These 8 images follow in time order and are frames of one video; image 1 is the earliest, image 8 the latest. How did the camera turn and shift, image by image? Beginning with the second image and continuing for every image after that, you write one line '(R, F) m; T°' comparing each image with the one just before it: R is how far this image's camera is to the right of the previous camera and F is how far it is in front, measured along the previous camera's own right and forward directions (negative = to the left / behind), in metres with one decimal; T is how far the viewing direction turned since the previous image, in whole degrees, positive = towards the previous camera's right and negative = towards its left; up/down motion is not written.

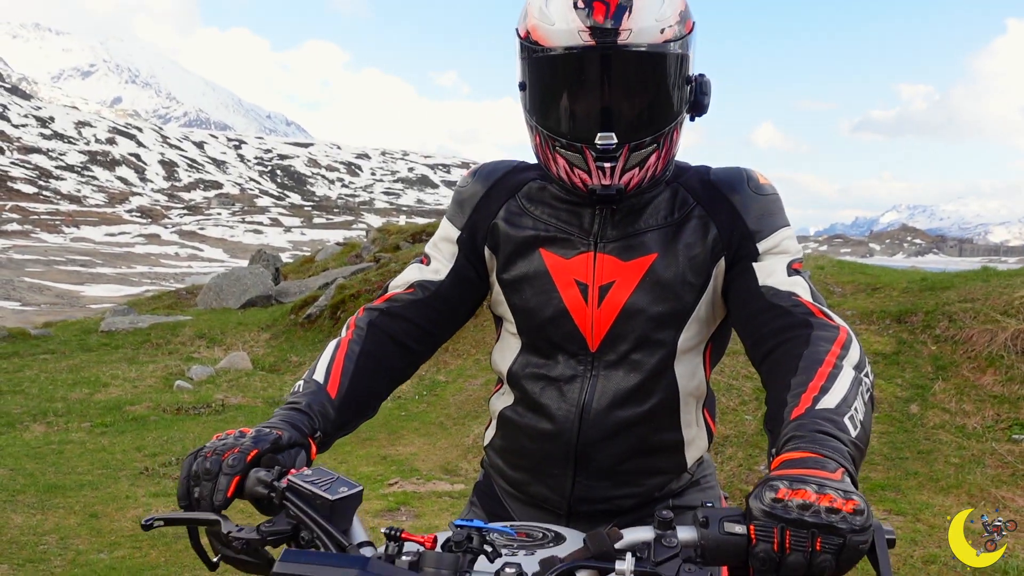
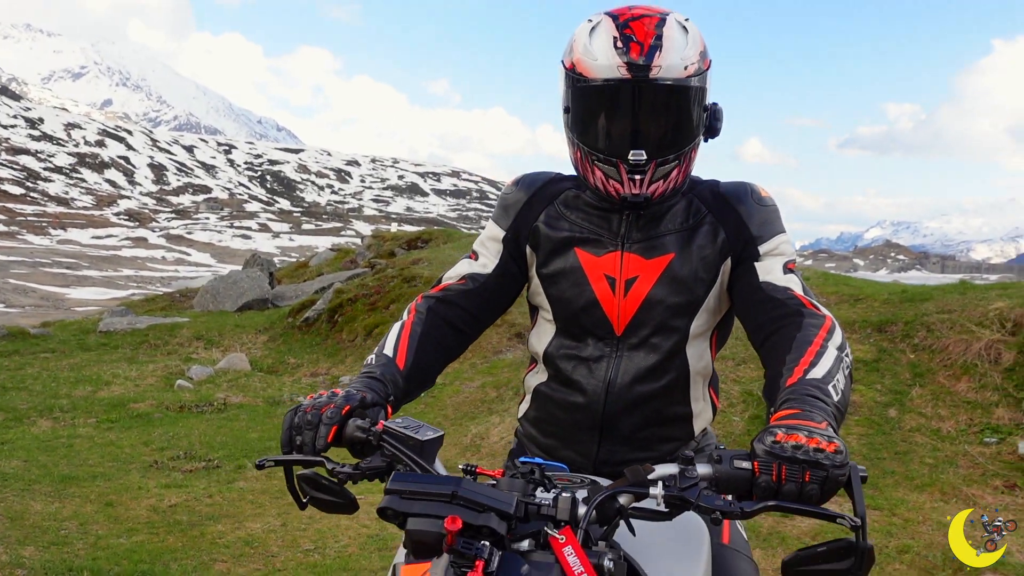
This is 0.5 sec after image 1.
(-0.1, -0.4) m; +1°
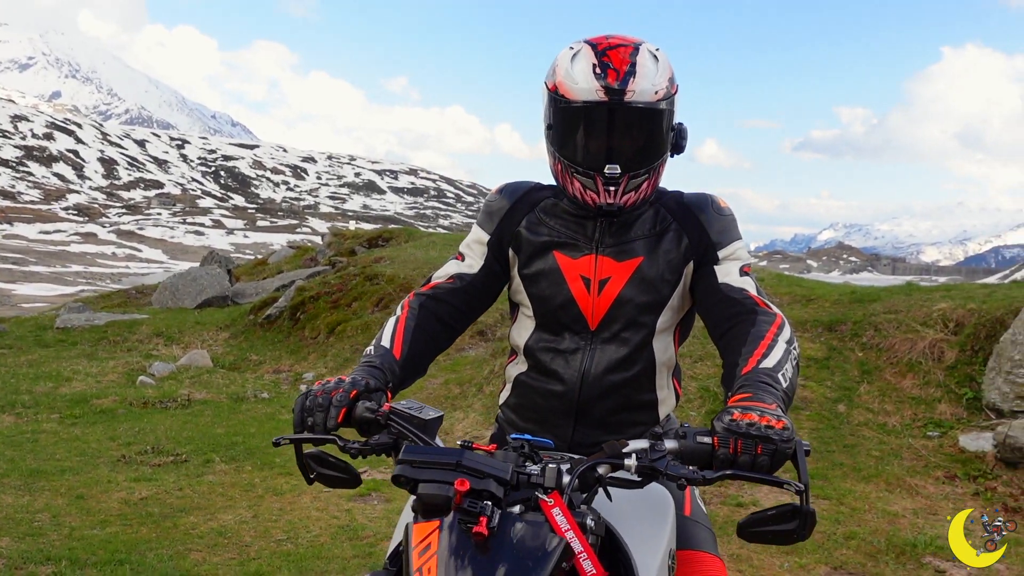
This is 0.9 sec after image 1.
(-0.1, -0.3) m; +3°
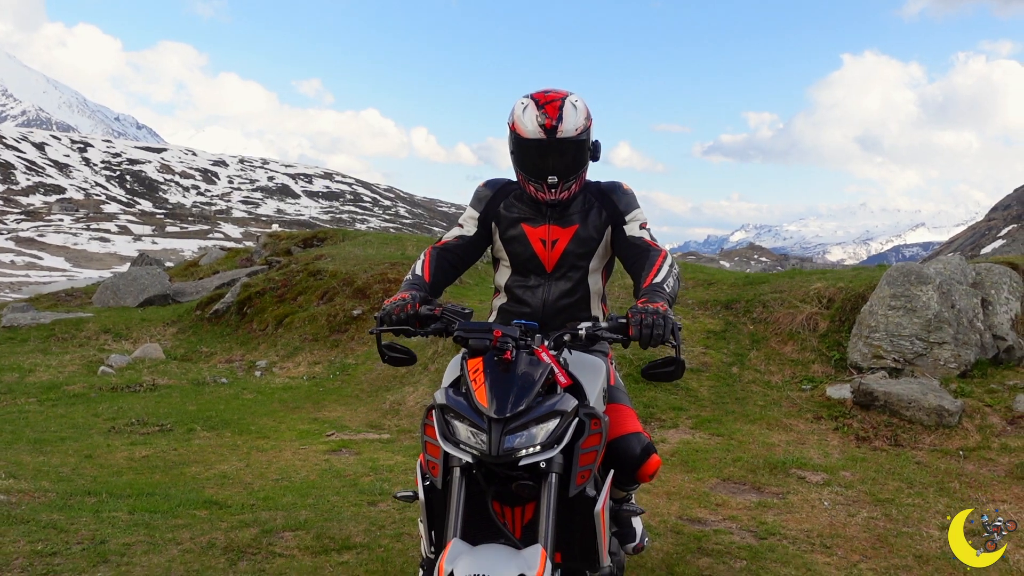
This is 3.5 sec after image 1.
(-0.3, -1.5) m; +5°
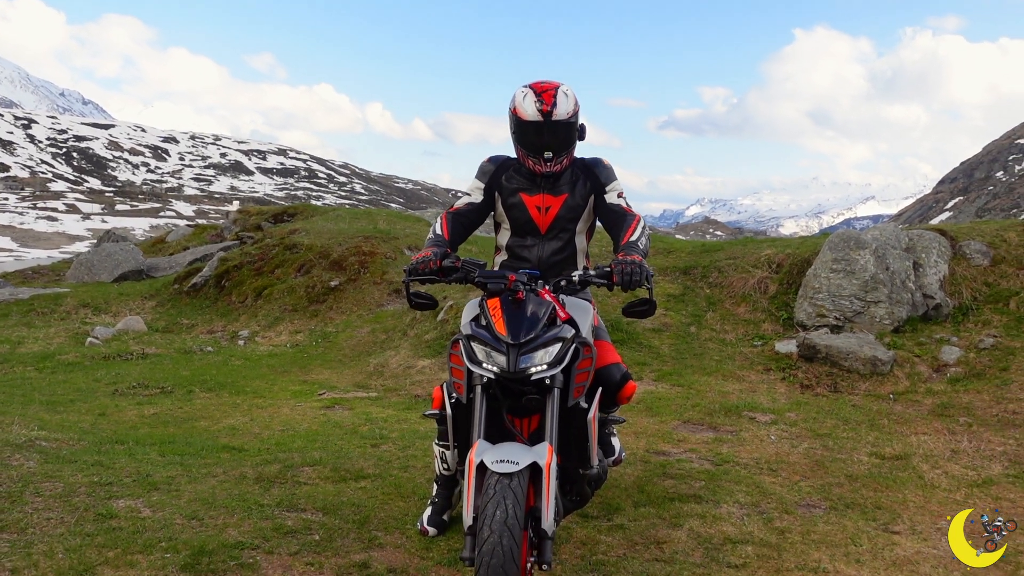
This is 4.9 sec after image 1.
(-0.2, -0.9) m; +3°
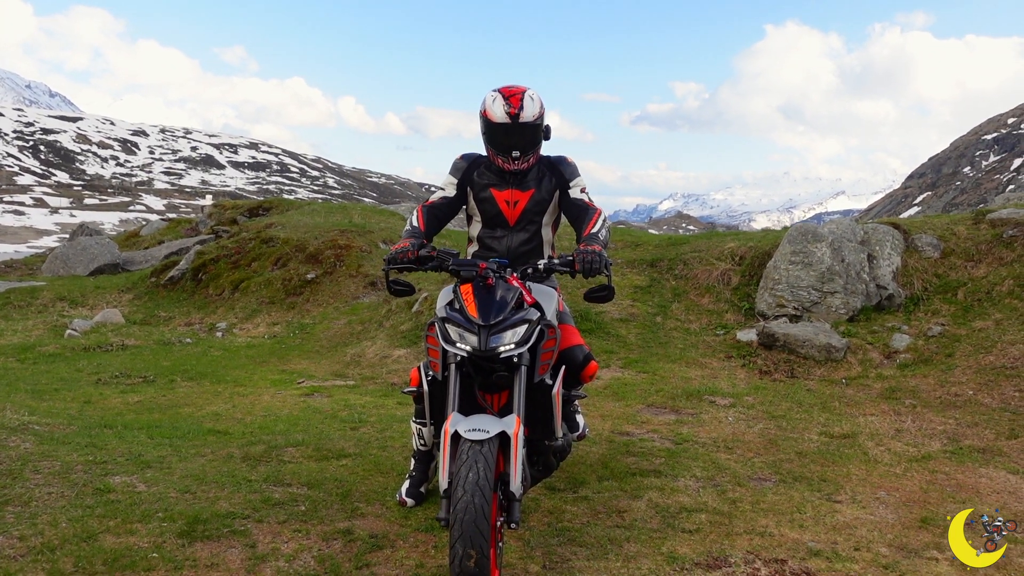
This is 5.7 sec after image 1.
(0.0, -0.4) m; +2°
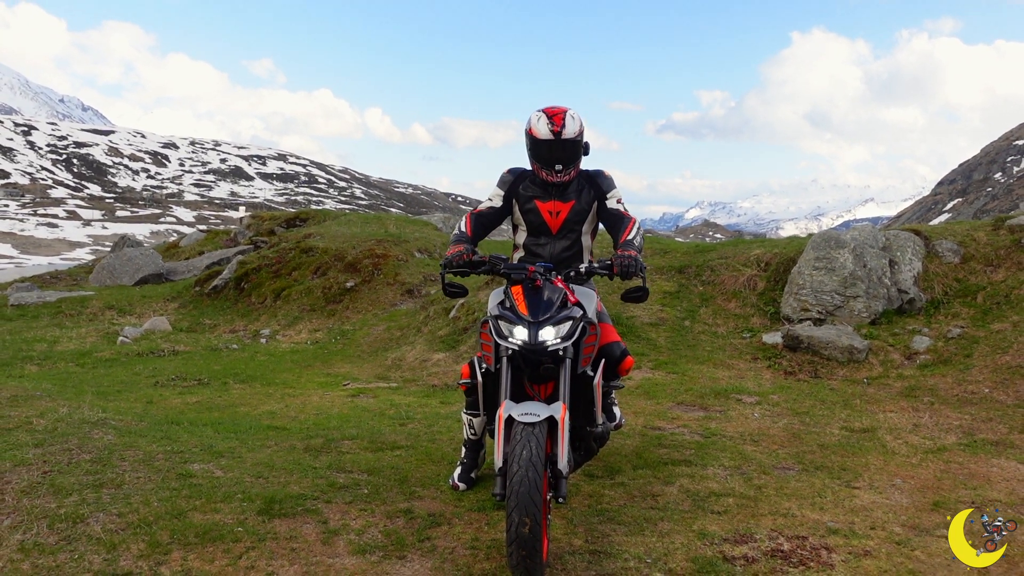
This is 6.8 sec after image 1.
(-0.1, -0.6) m; -2°
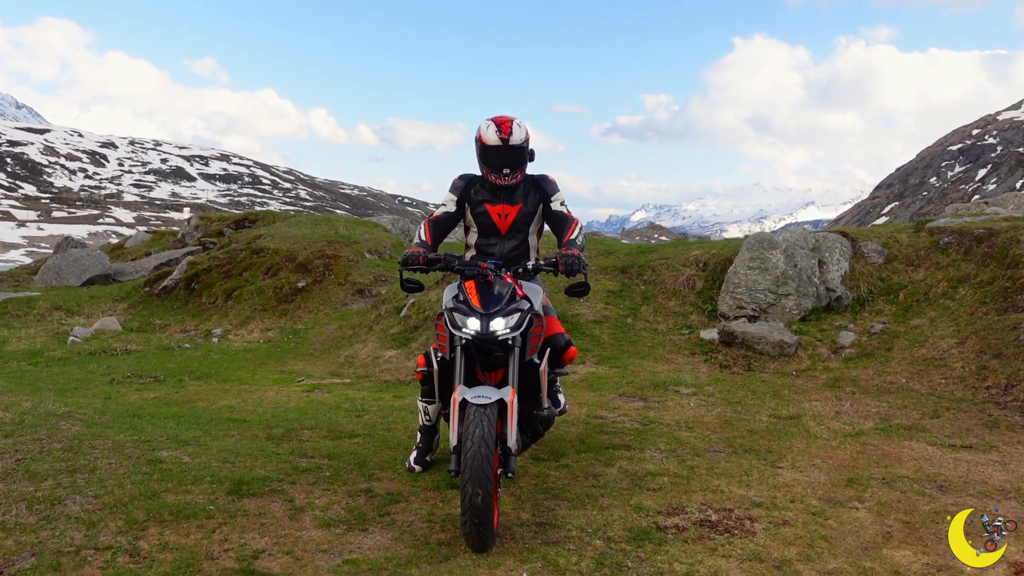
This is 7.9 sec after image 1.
(0.0, -0.5) m; +3°
